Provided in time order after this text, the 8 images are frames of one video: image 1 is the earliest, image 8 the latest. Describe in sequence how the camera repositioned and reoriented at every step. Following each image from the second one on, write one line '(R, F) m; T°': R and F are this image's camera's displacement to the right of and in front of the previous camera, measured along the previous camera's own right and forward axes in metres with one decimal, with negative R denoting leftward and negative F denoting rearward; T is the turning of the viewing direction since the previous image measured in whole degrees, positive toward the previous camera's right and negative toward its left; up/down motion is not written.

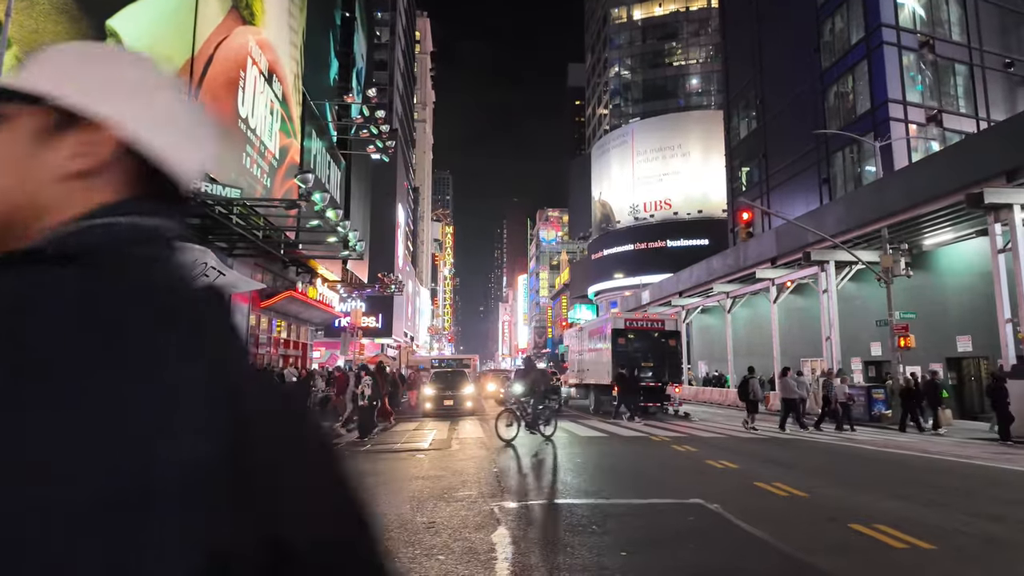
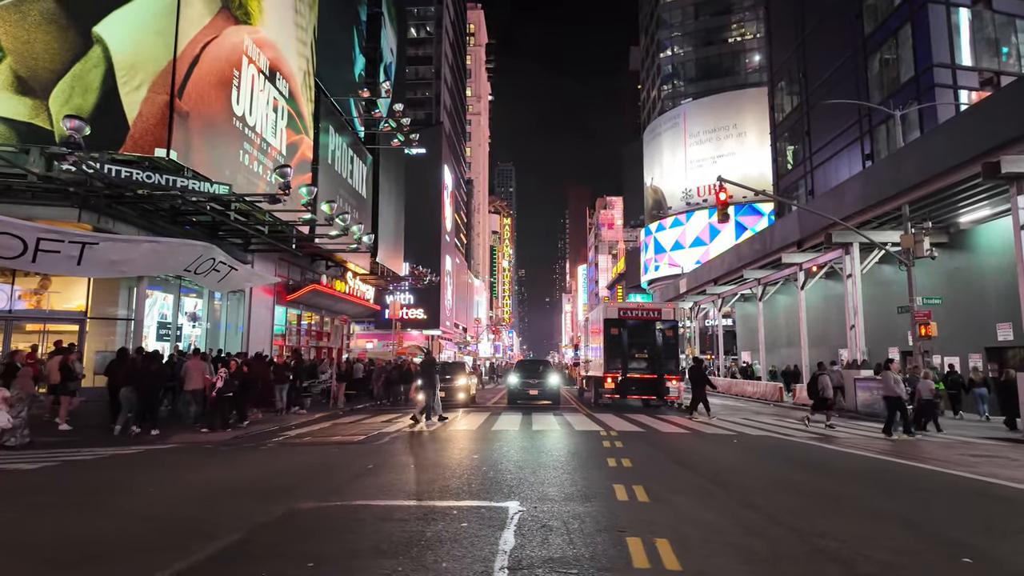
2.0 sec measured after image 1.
(+2.6, +0.6) m; -6°
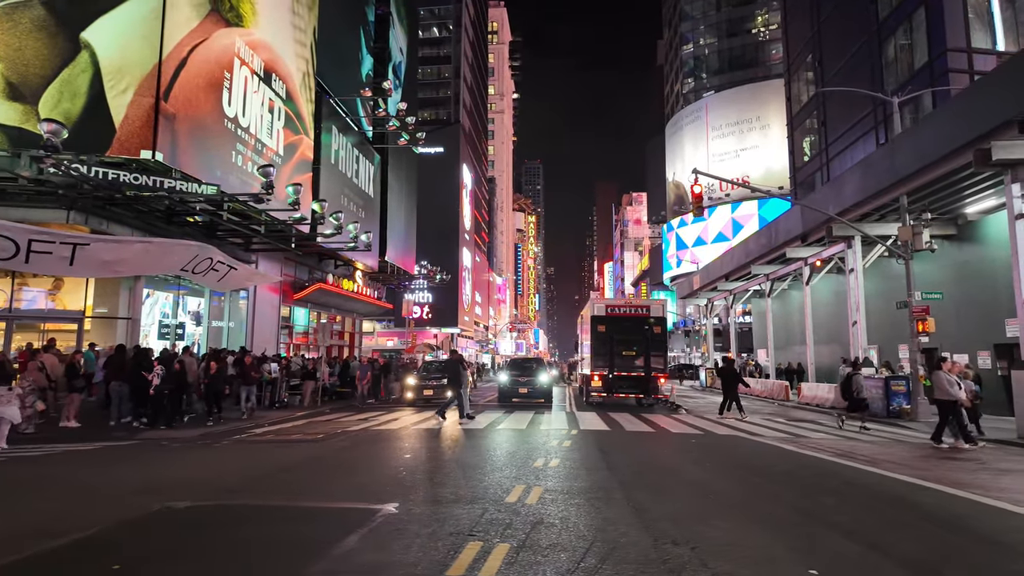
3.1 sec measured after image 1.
(+1.4, +0.2) m; -3°
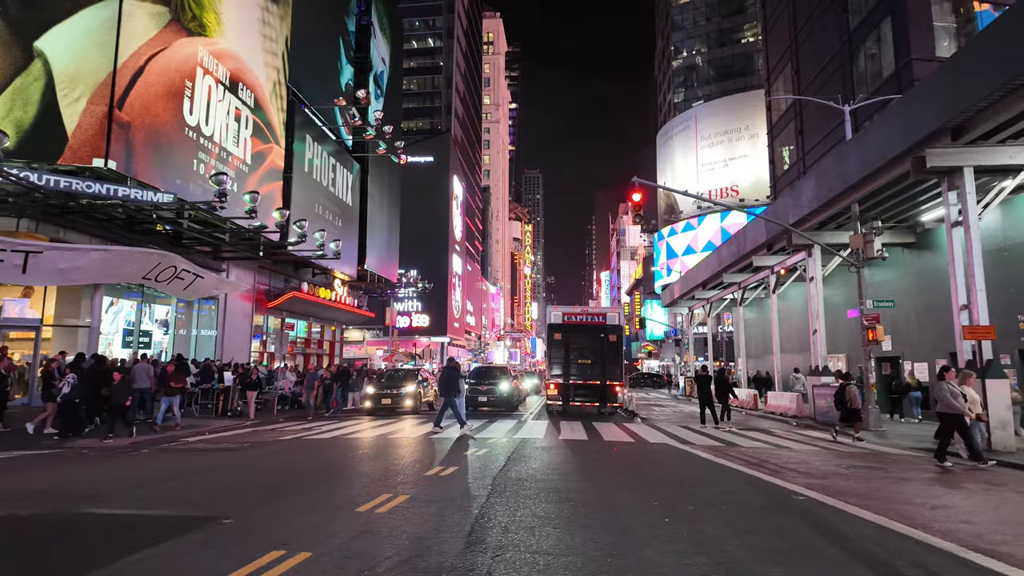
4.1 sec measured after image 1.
(+1.4, 0.0) m; 0°
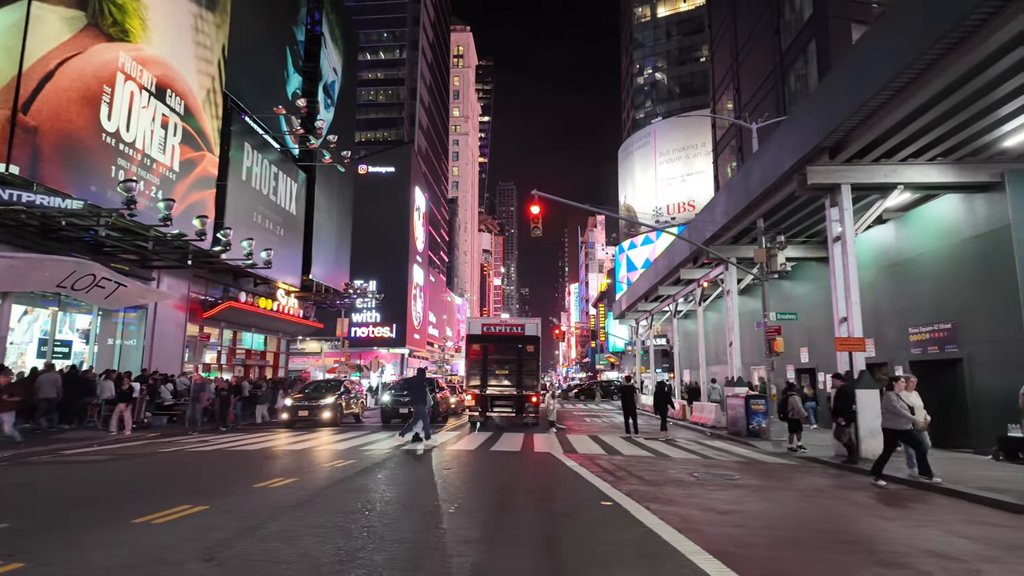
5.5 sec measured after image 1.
(+1.8, -0.1) m; +2°
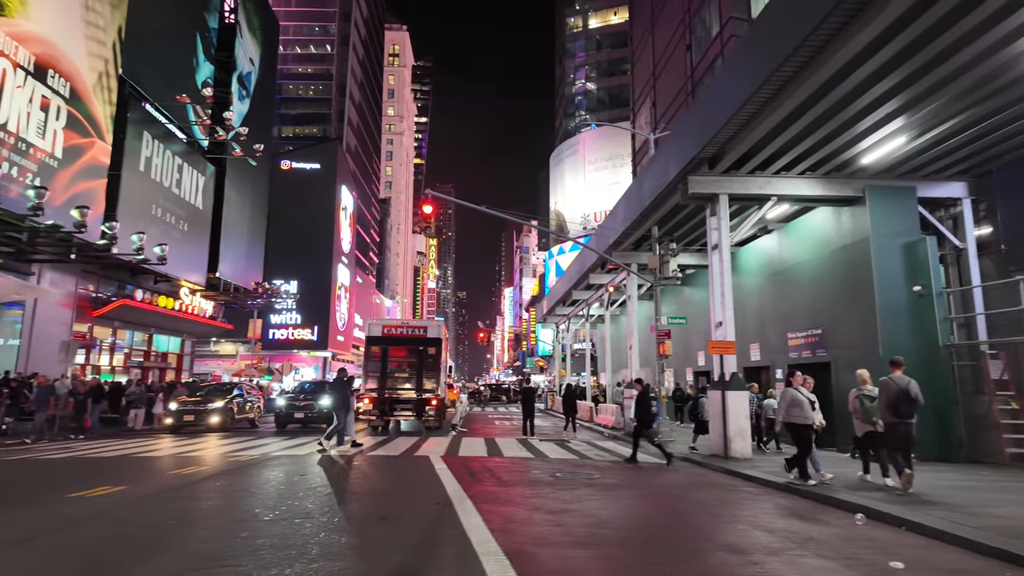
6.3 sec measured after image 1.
(+1.1, 0.0) m; +6°
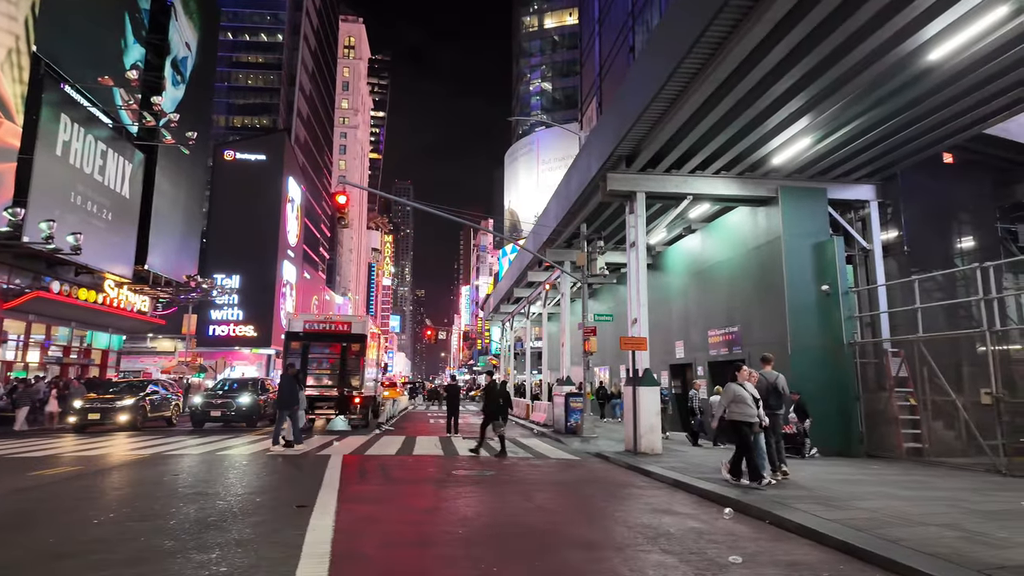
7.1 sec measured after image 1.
(+1.0, +0.2) m; +4°
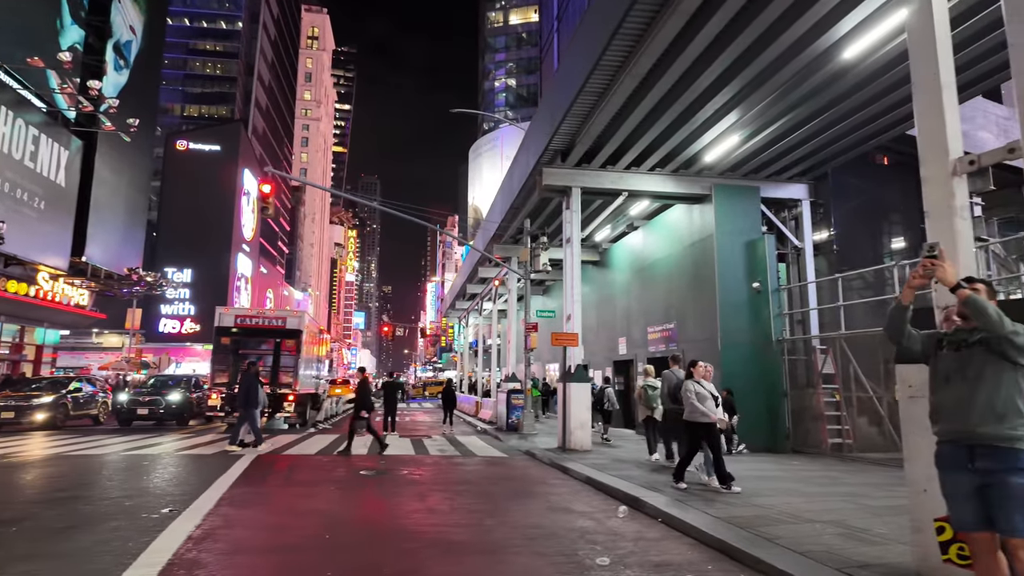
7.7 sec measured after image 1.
(+0.8, +0.2) m; +3°
